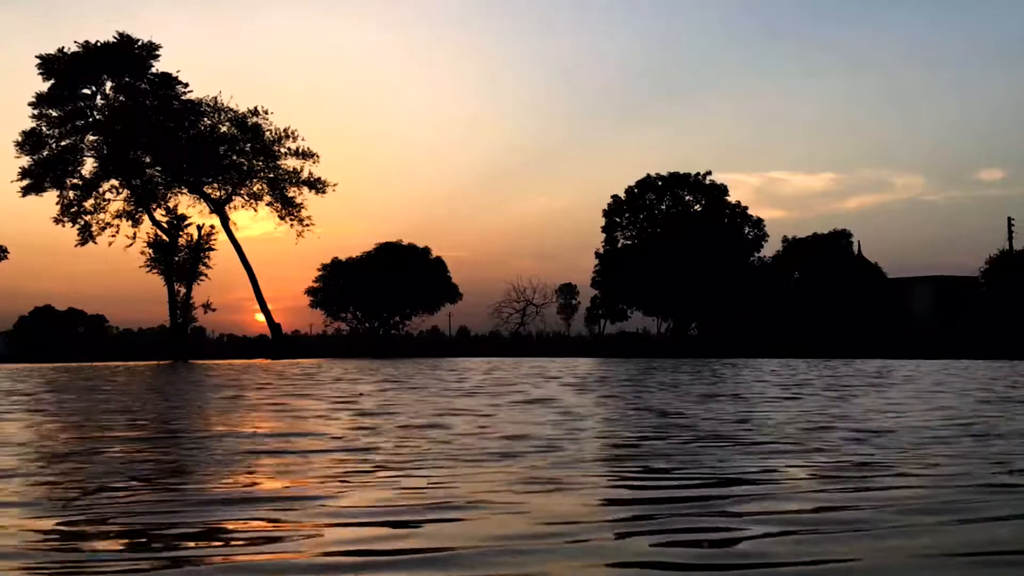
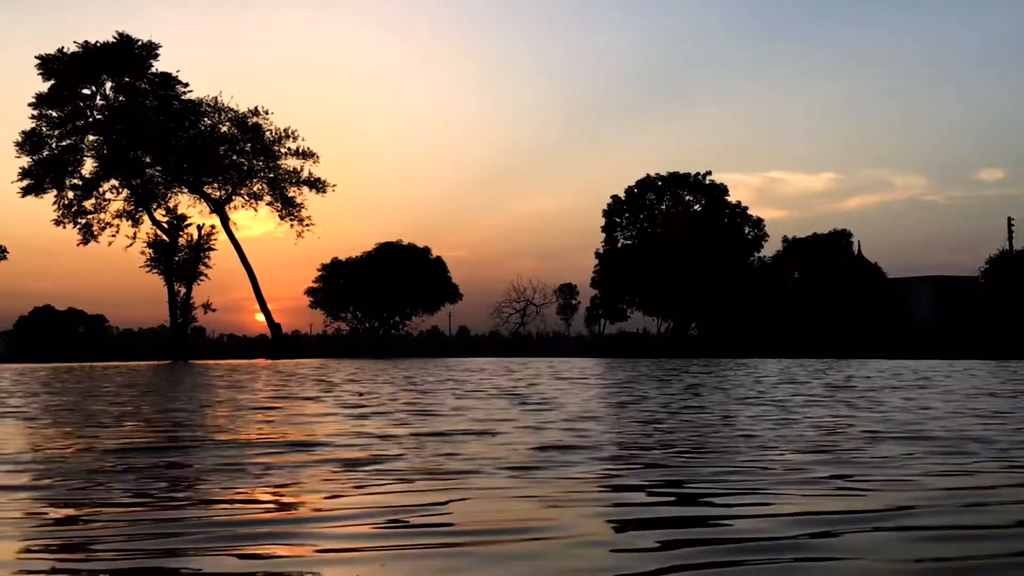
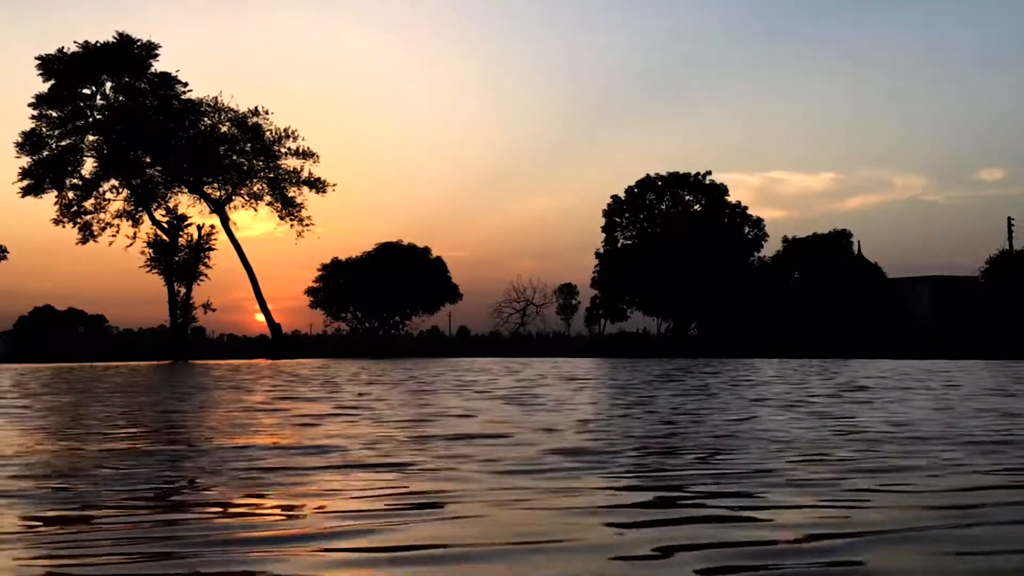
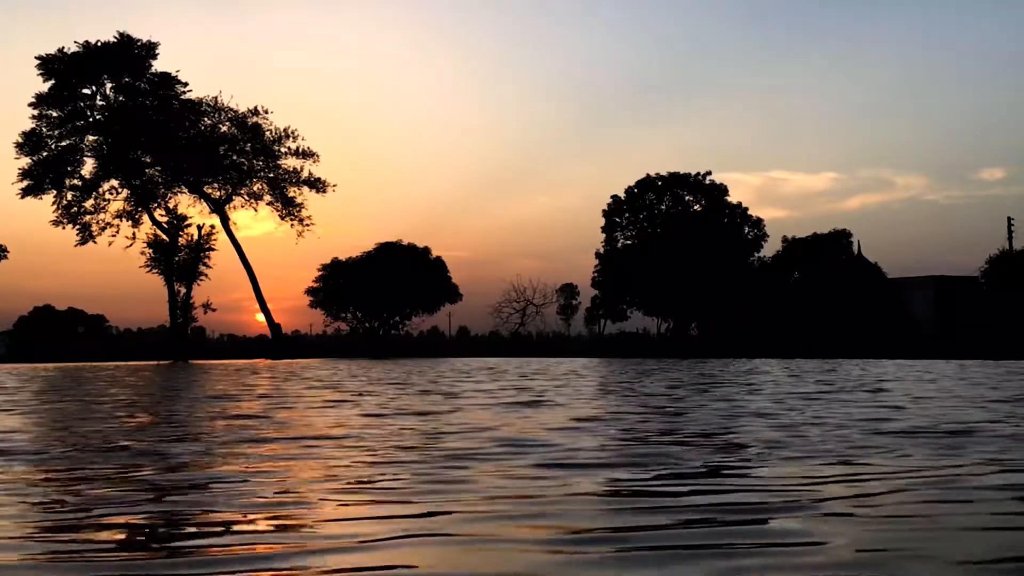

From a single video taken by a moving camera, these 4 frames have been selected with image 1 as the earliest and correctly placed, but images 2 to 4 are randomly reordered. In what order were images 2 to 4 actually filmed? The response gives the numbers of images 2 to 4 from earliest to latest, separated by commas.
2, 3, 4
